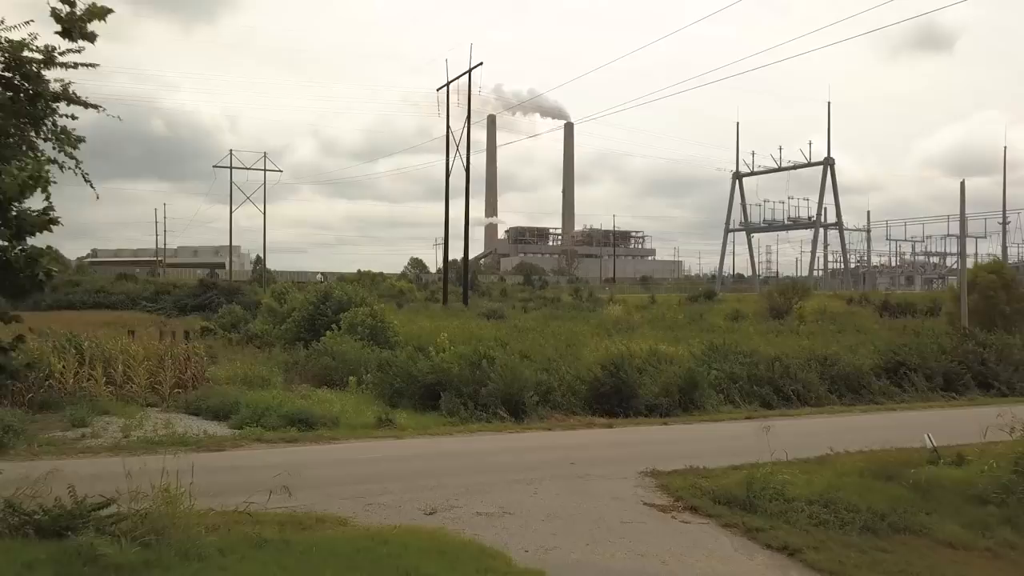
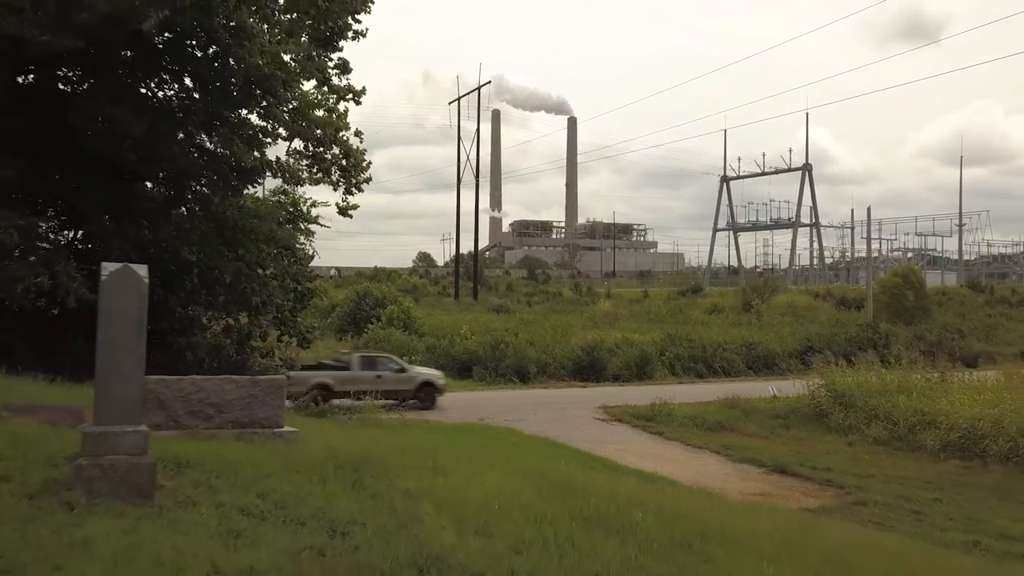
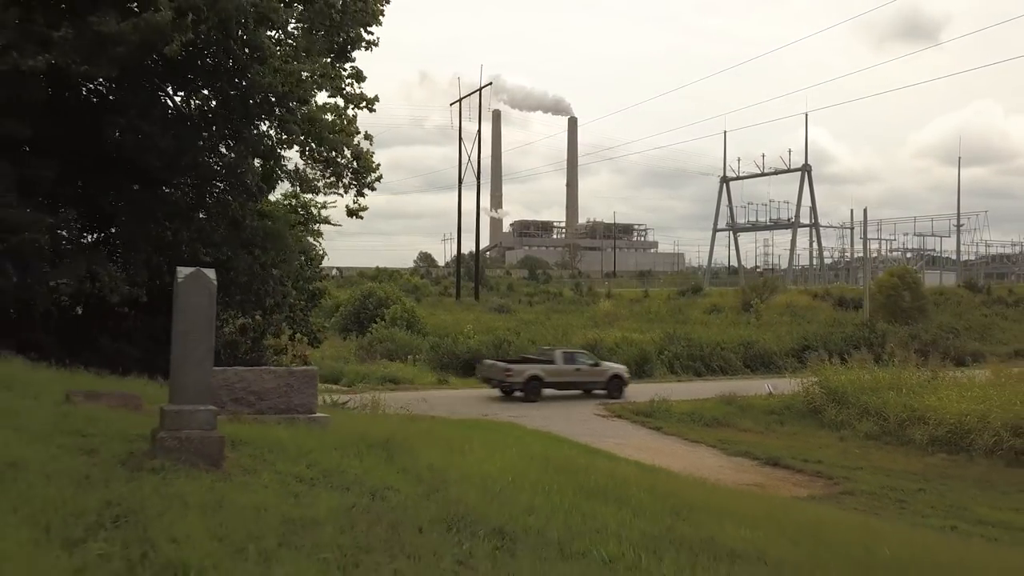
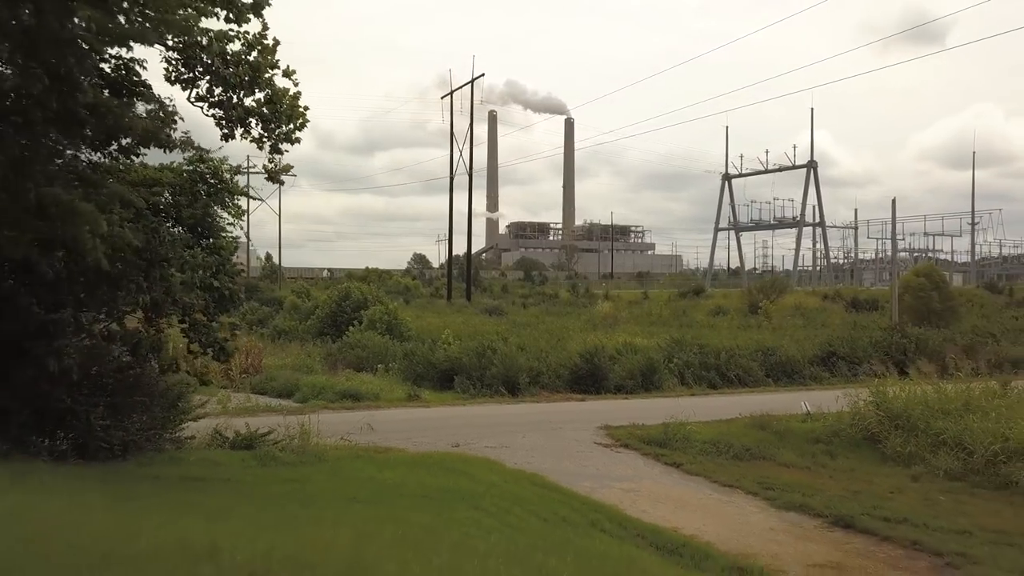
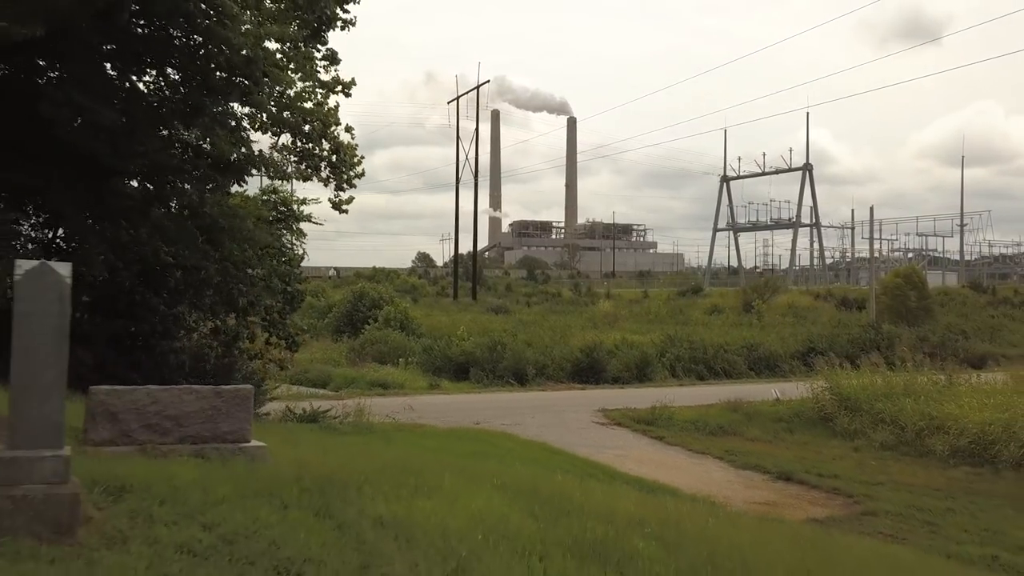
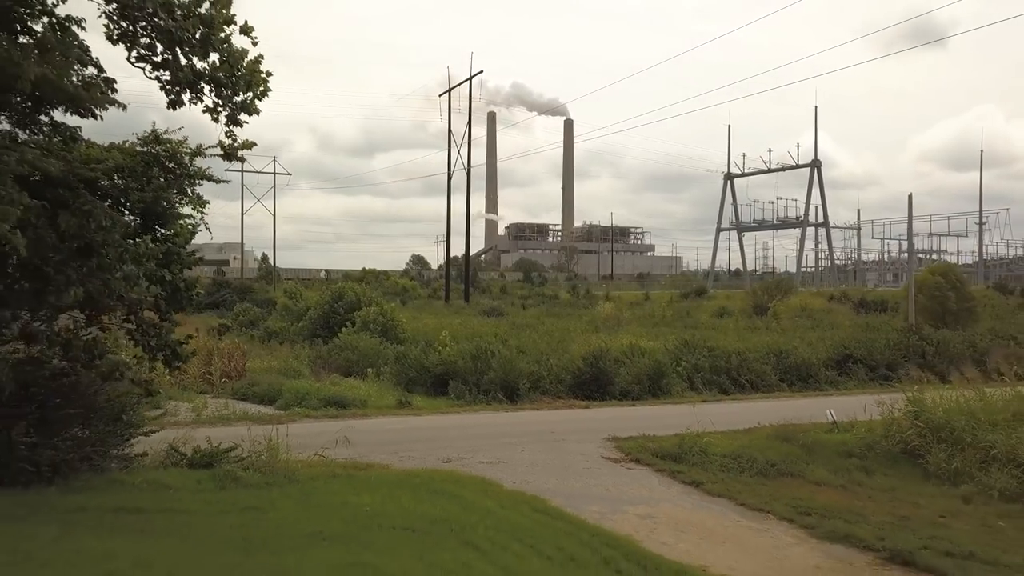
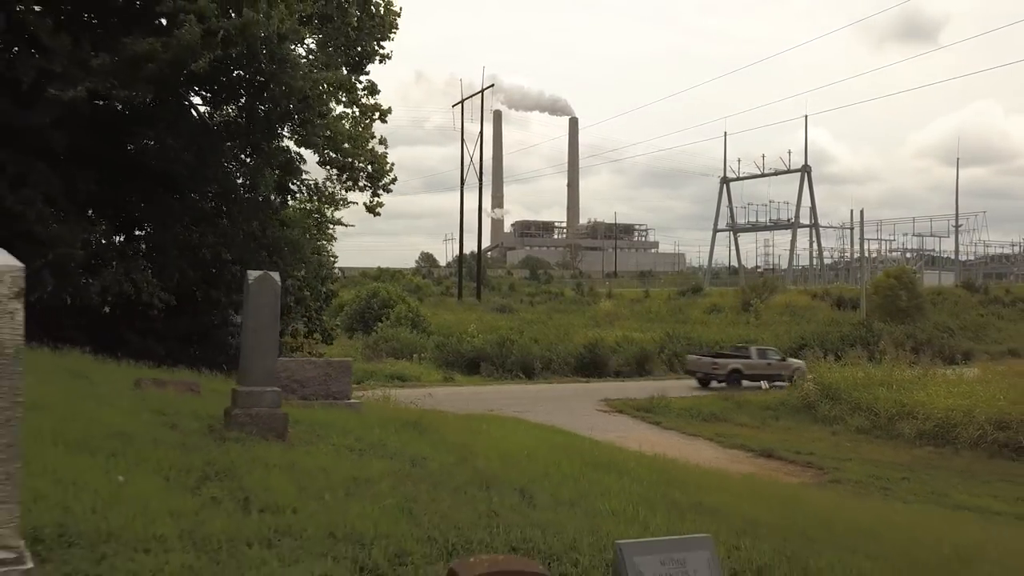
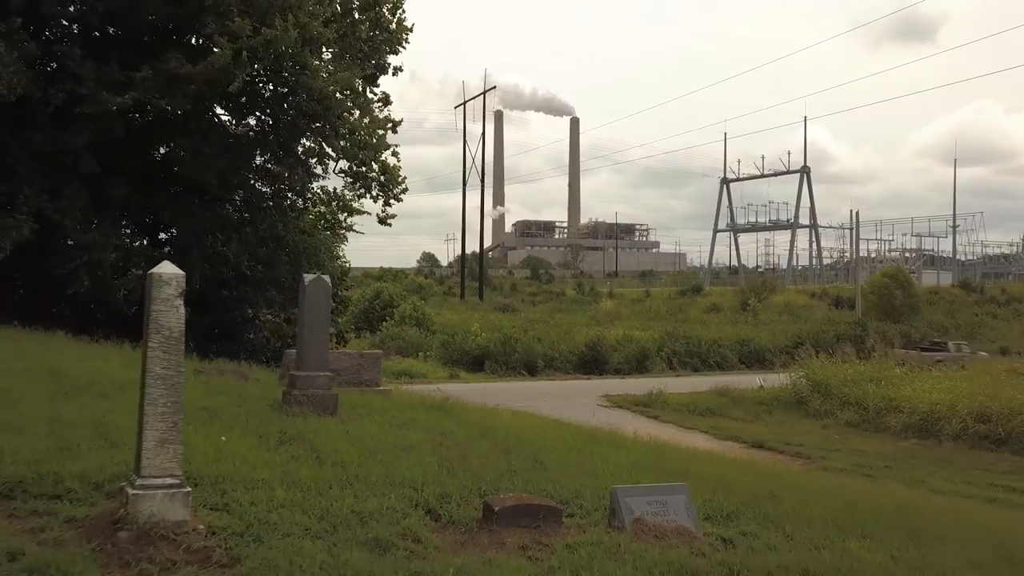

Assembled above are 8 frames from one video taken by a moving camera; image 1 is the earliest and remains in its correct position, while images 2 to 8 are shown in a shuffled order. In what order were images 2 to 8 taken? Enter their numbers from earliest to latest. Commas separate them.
6, 4, 5, 2, 3, 7, 8
